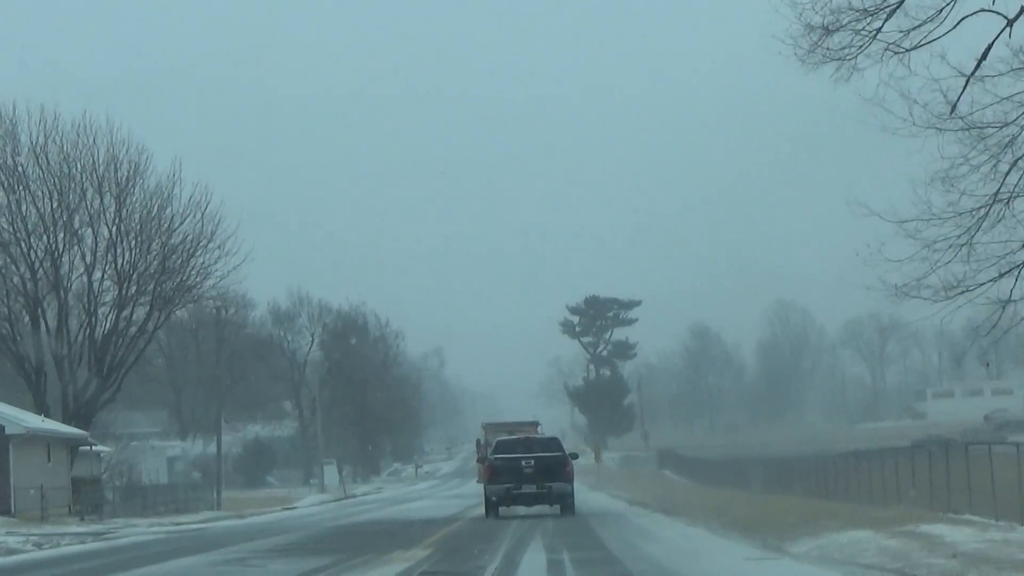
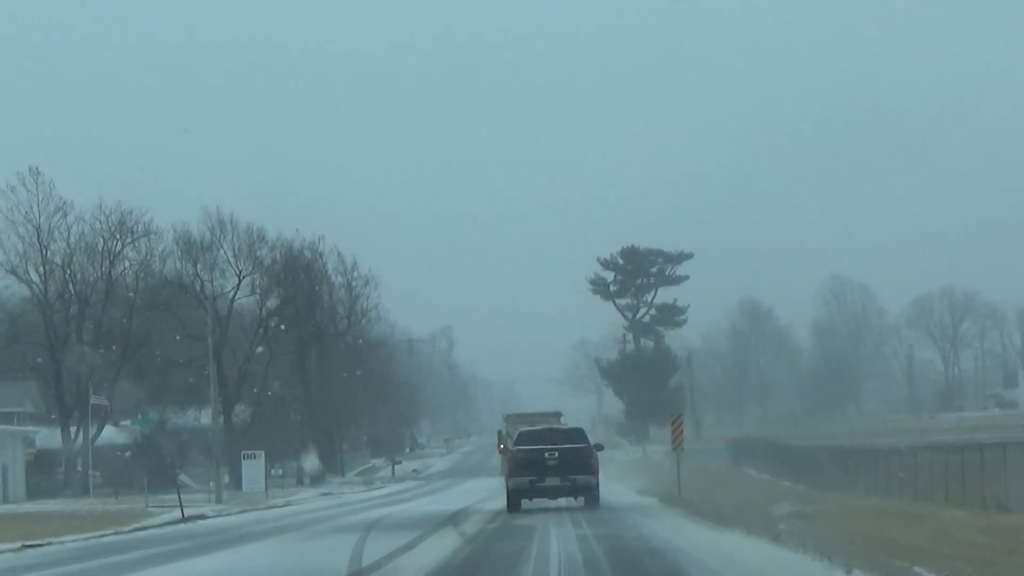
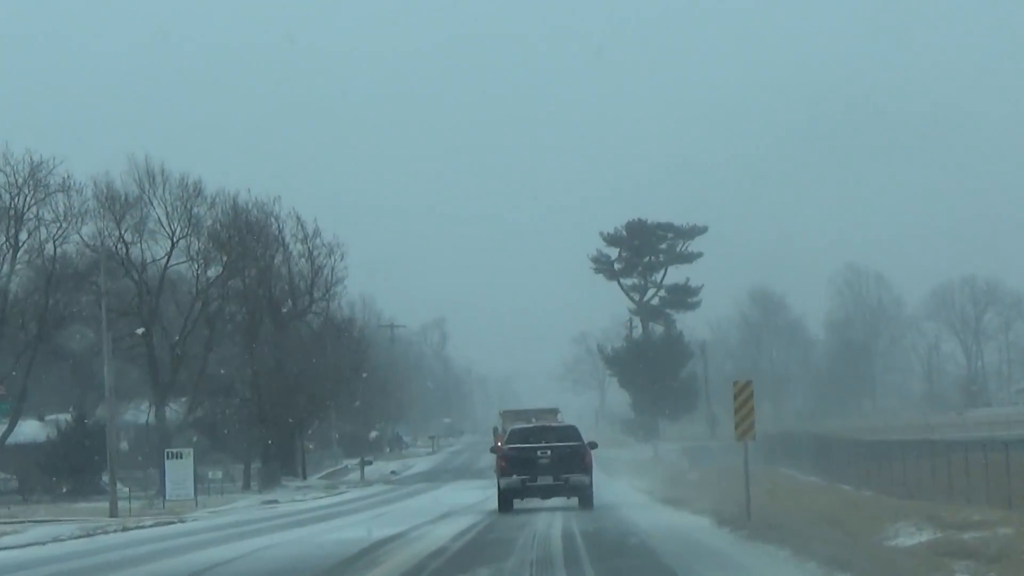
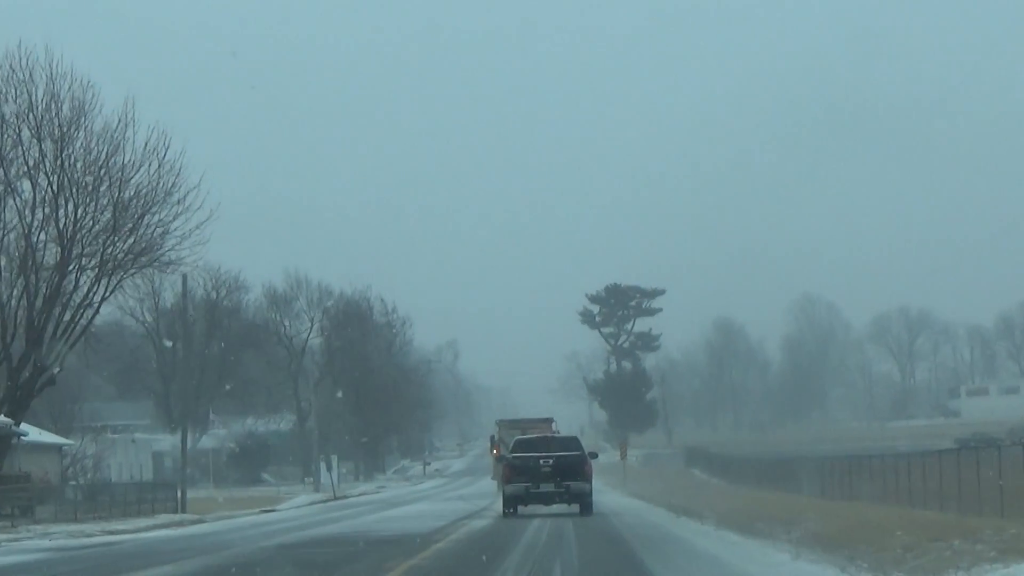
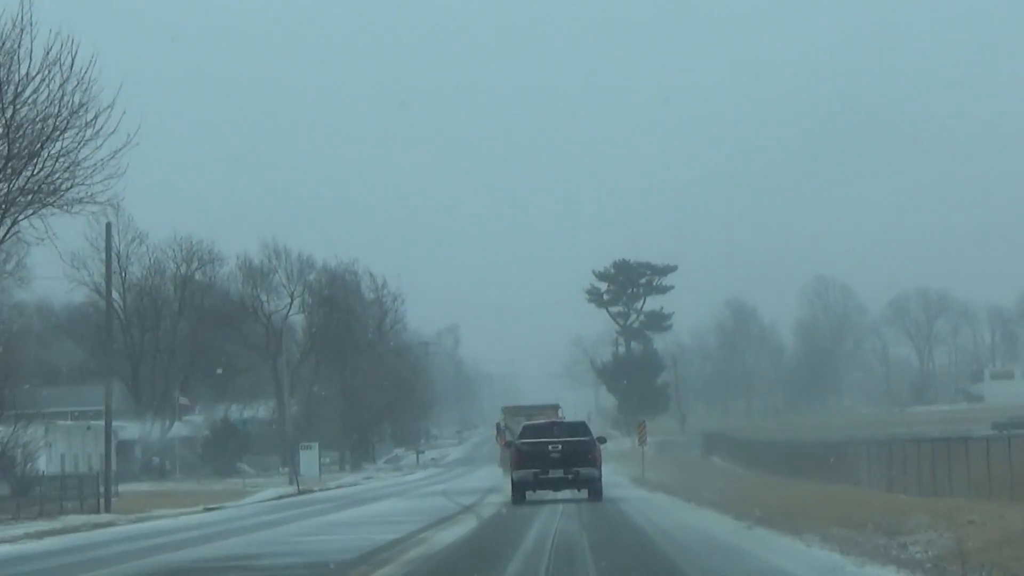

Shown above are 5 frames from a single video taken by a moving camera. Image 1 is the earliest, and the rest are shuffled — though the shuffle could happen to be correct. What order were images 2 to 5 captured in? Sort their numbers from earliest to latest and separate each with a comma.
4, 5, 2, 3
